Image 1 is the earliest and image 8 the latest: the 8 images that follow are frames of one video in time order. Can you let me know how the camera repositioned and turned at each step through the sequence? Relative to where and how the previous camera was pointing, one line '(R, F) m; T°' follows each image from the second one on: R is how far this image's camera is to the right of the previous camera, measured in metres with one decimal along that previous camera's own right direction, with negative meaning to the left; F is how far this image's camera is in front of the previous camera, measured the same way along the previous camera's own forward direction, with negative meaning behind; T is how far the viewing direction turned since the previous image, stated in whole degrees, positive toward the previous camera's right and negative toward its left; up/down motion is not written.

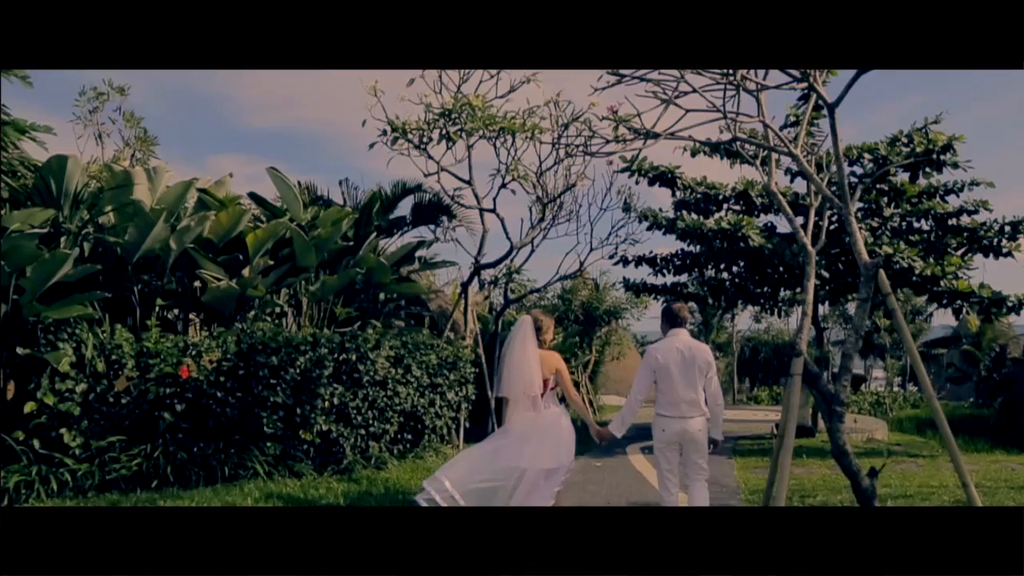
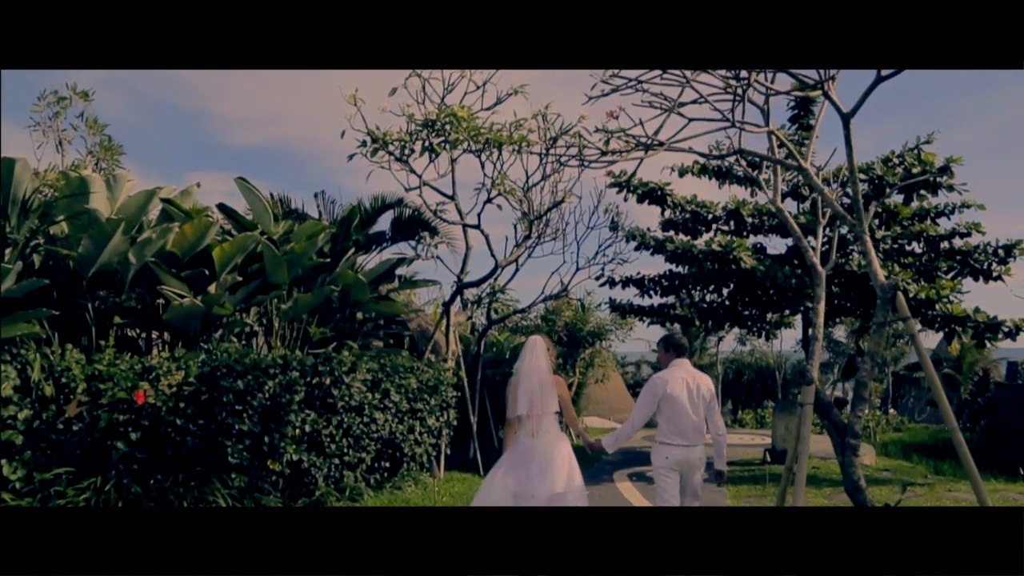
(0.0, +0.3) m; +1°
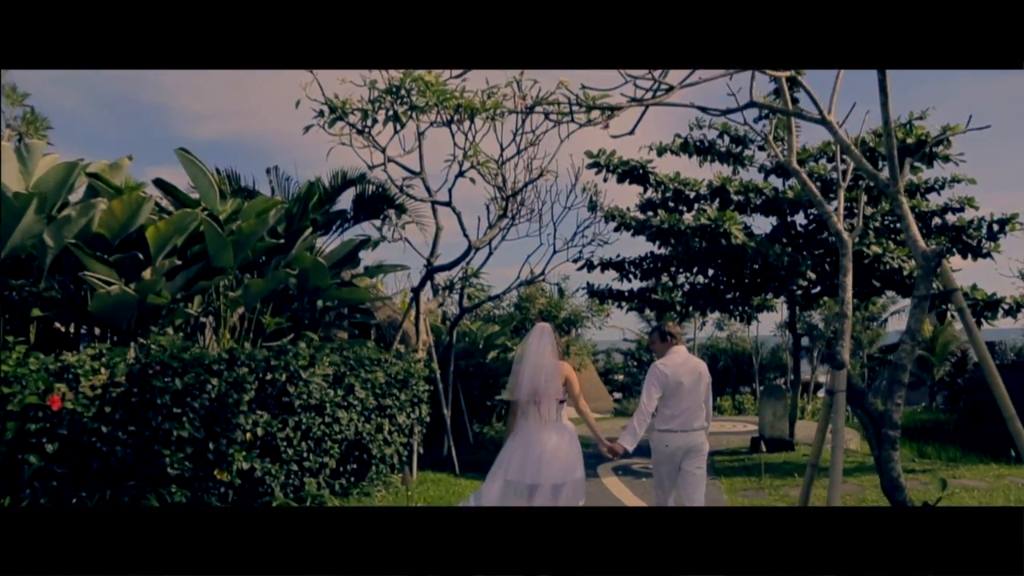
(-0.1, +0.5) m; +2°
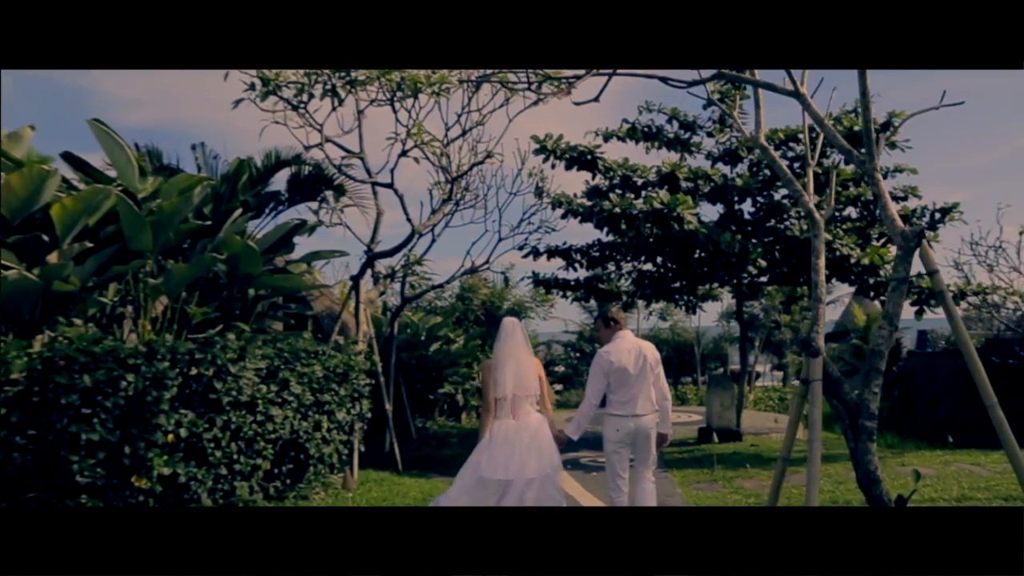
(0.0, +0.3) m; +4°
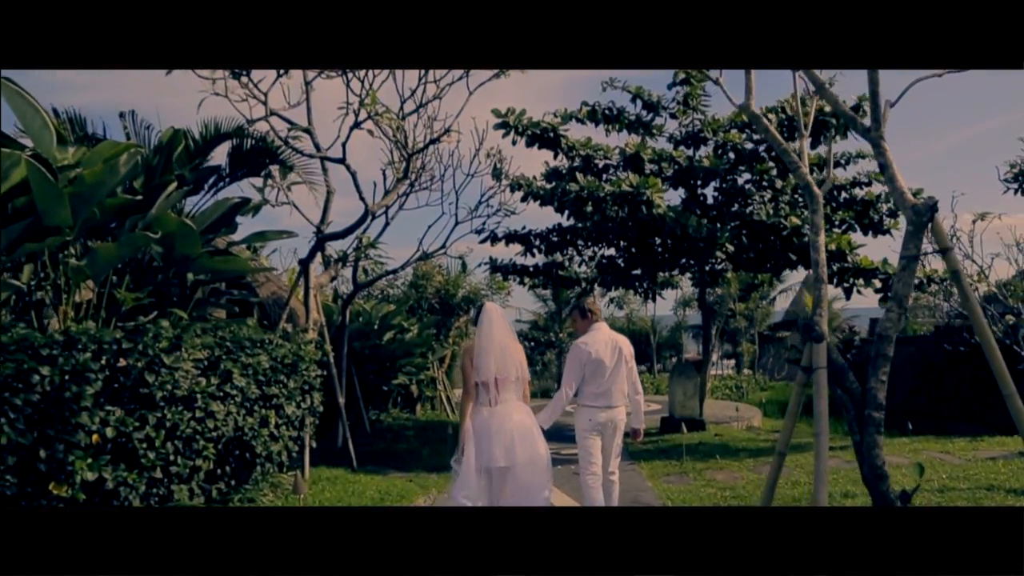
(-0.1, +0.3) m; +4°
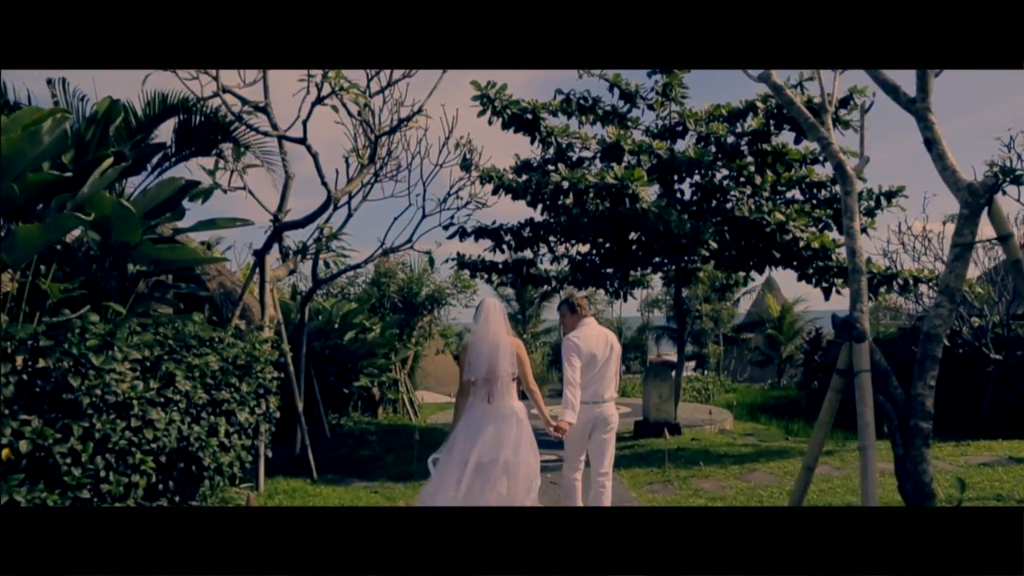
(-0.1, +0.4) m; +3°
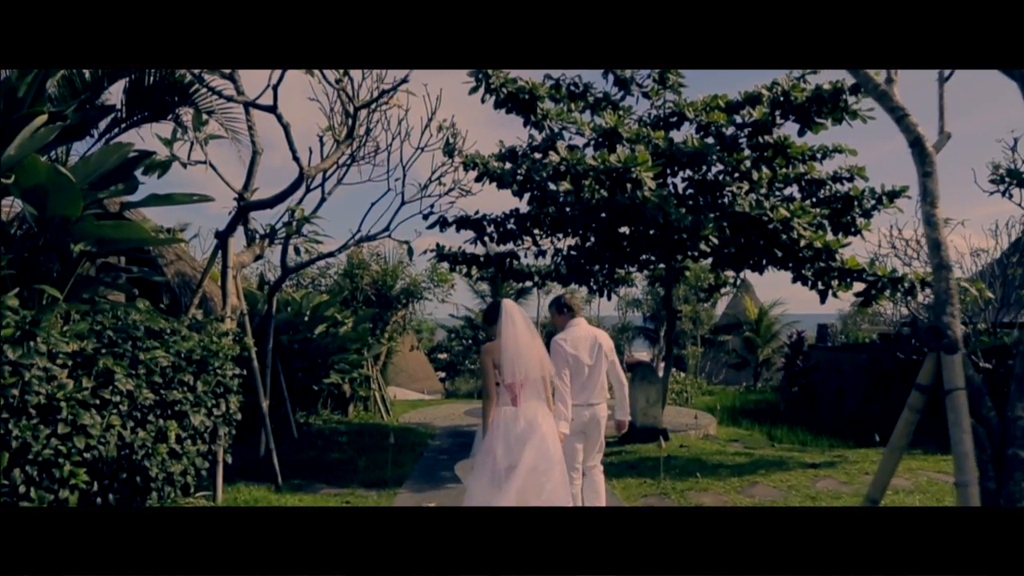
(-0.1, +0.4) m; +2°
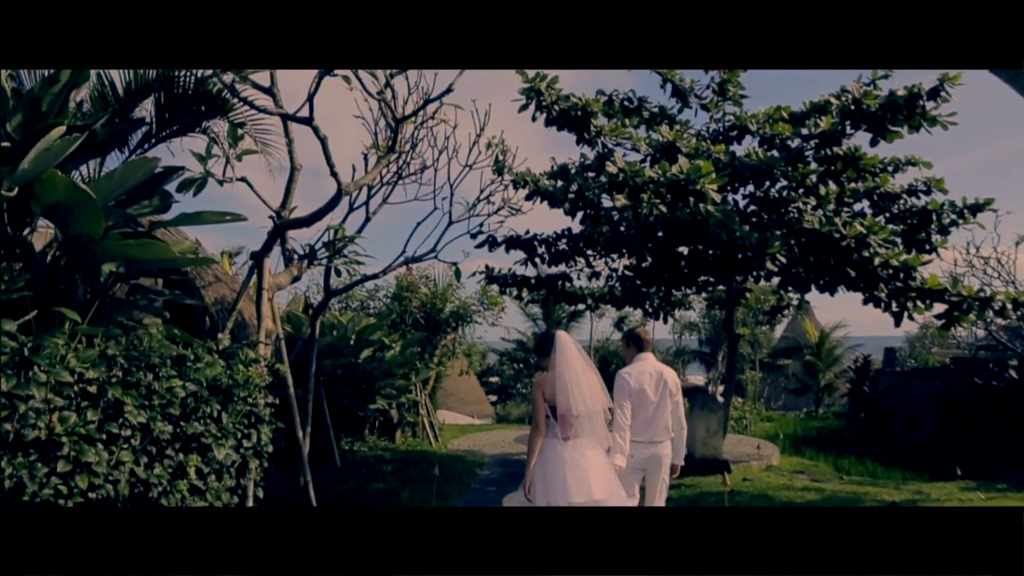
(0.0, +0.3) m; -4°
